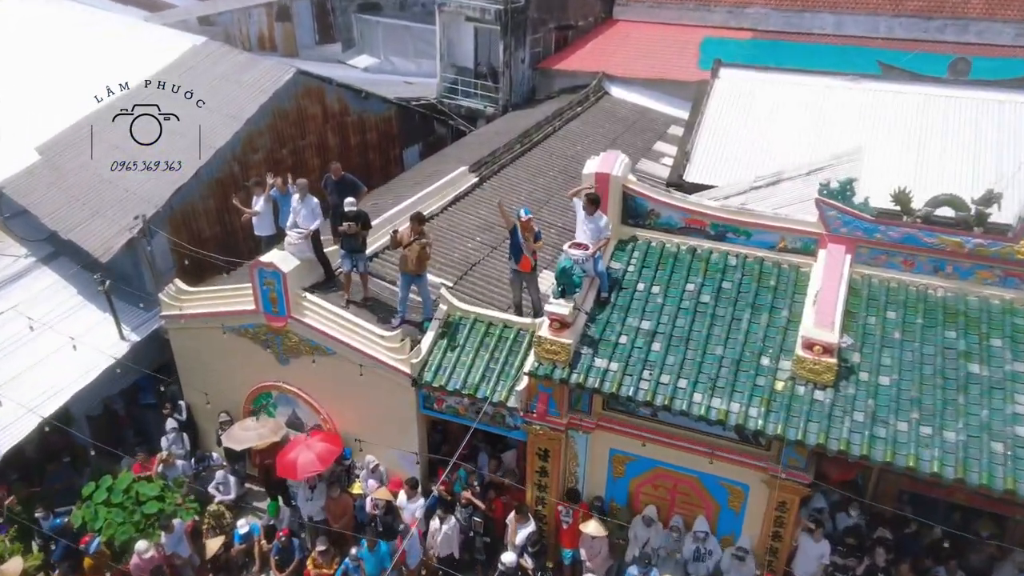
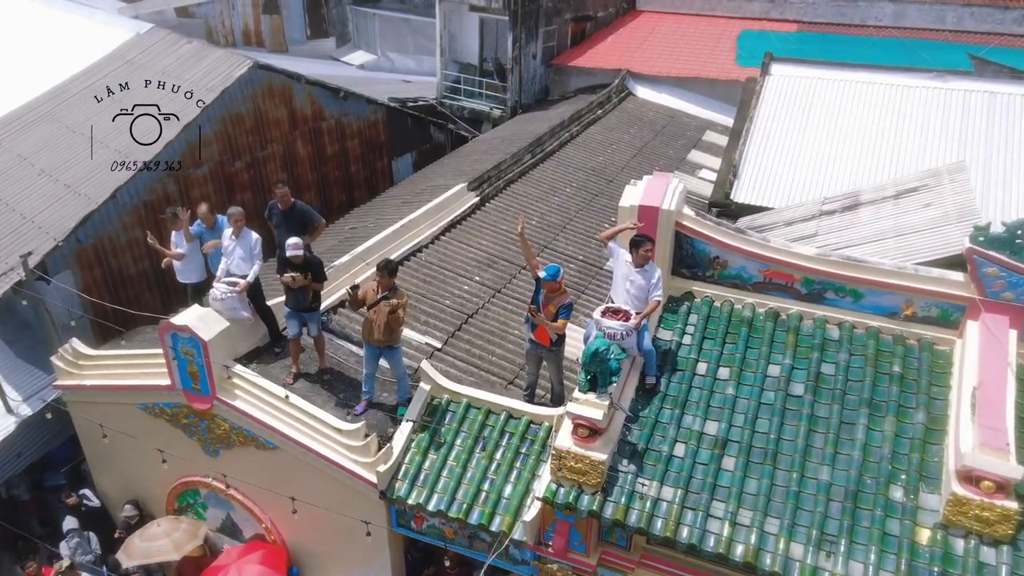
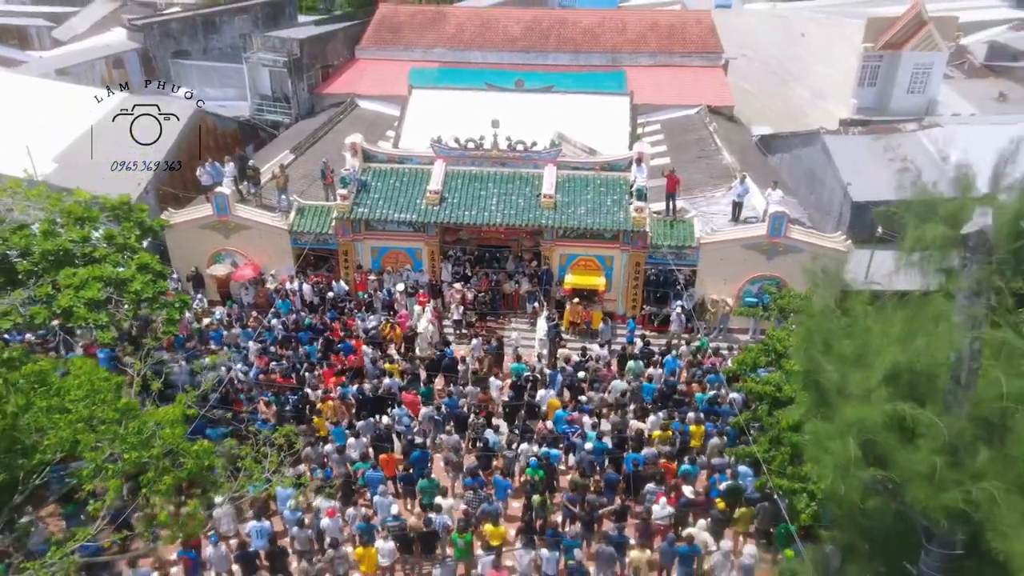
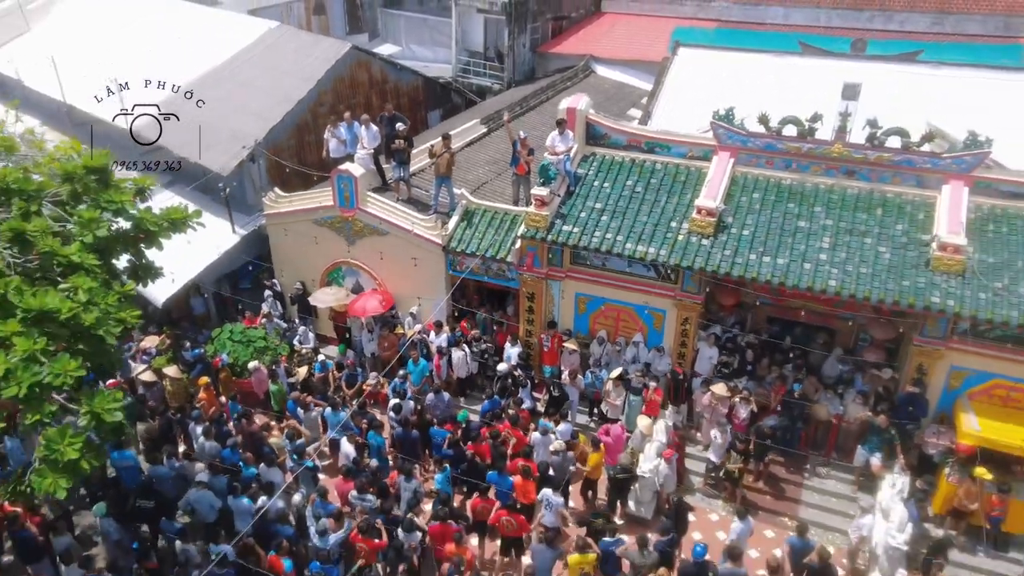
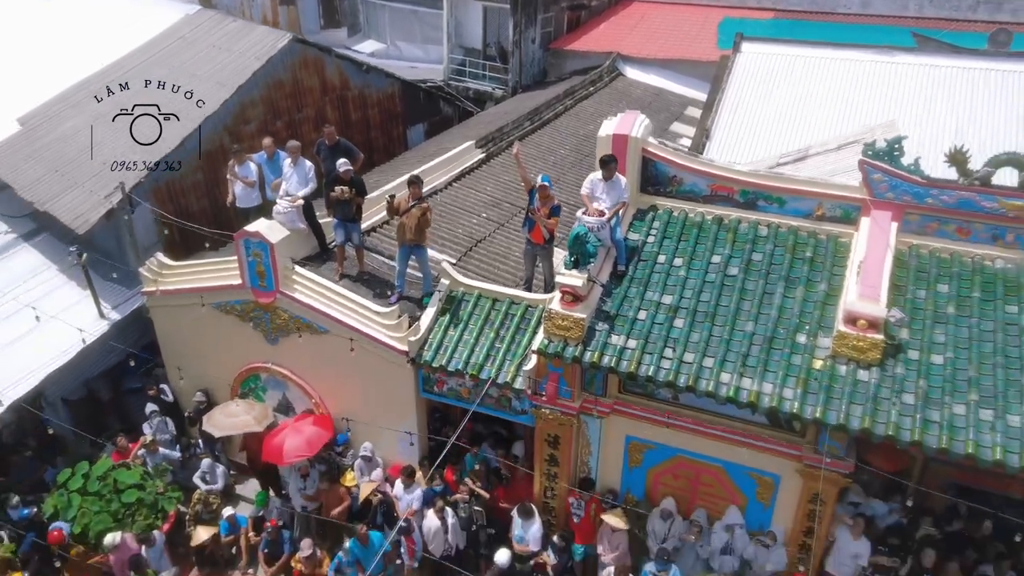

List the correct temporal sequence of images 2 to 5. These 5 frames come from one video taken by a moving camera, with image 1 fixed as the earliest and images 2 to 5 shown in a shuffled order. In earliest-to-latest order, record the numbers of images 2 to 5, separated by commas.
2, 5, 4, 3
